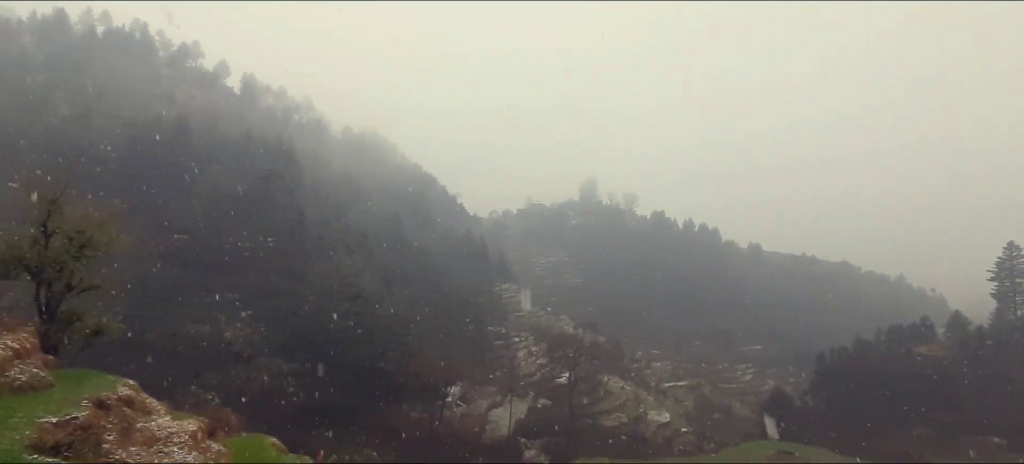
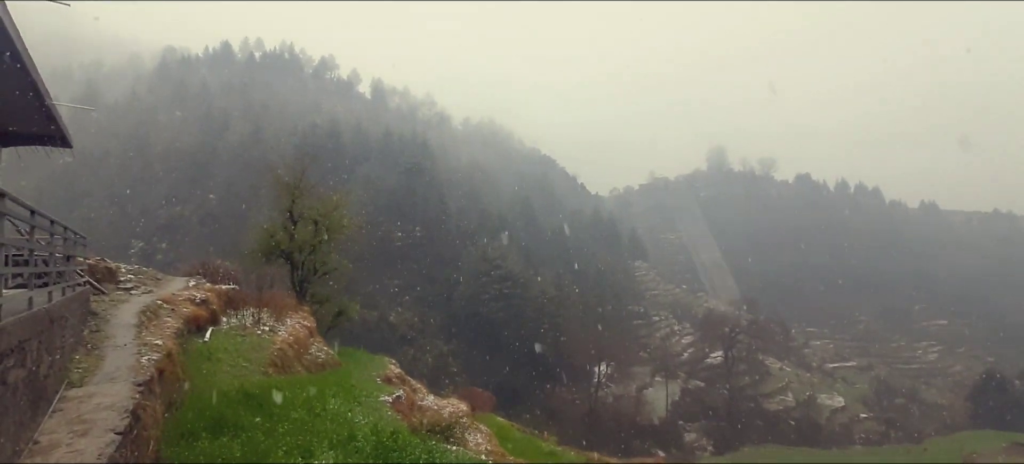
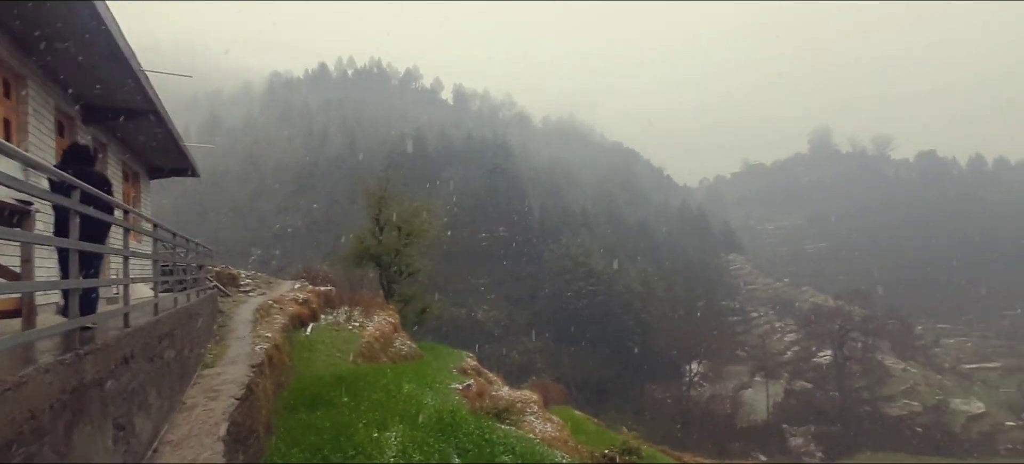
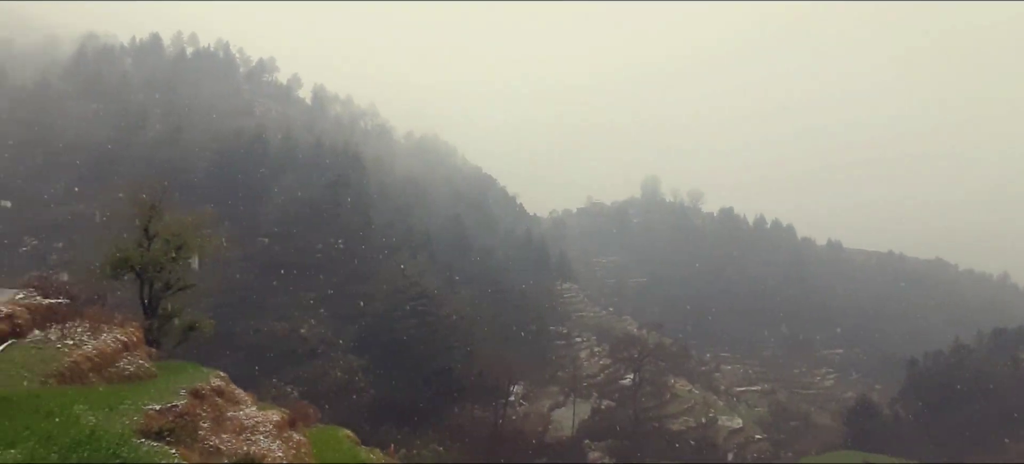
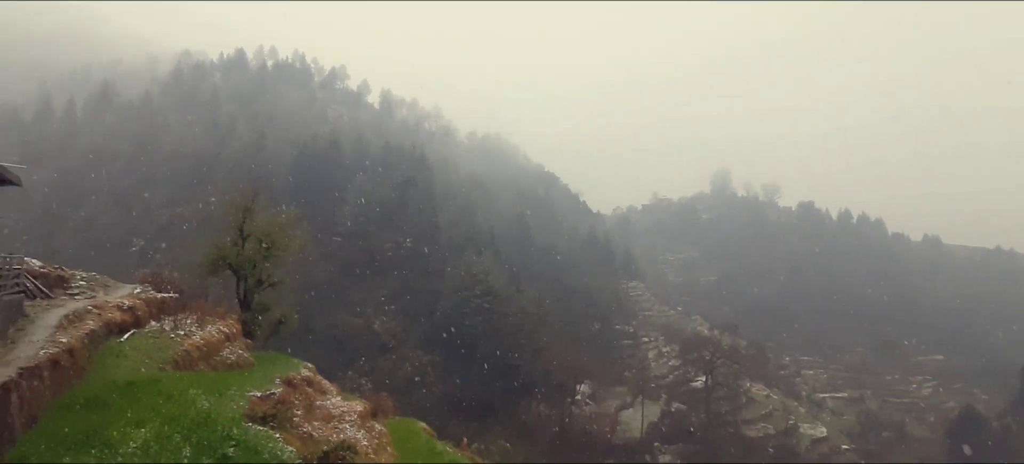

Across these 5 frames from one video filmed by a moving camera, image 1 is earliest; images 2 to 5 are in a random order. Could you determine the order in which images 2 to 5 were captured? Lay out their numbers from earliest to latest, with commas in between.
4, 5, 3, 2
